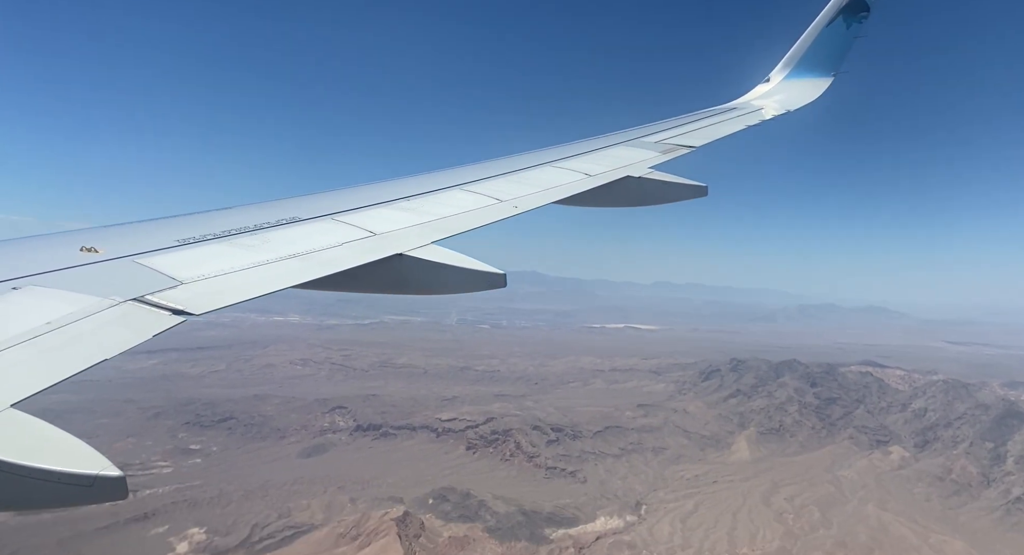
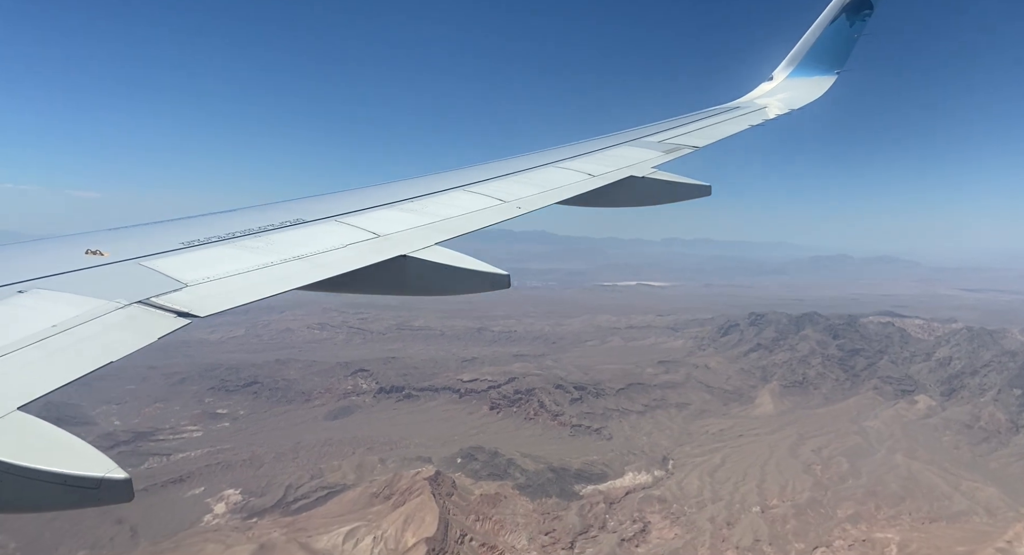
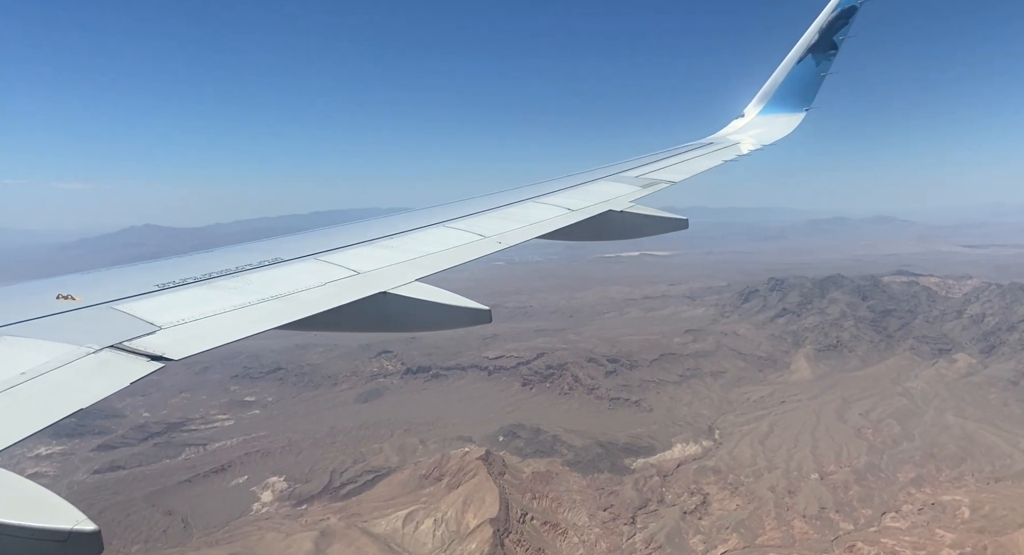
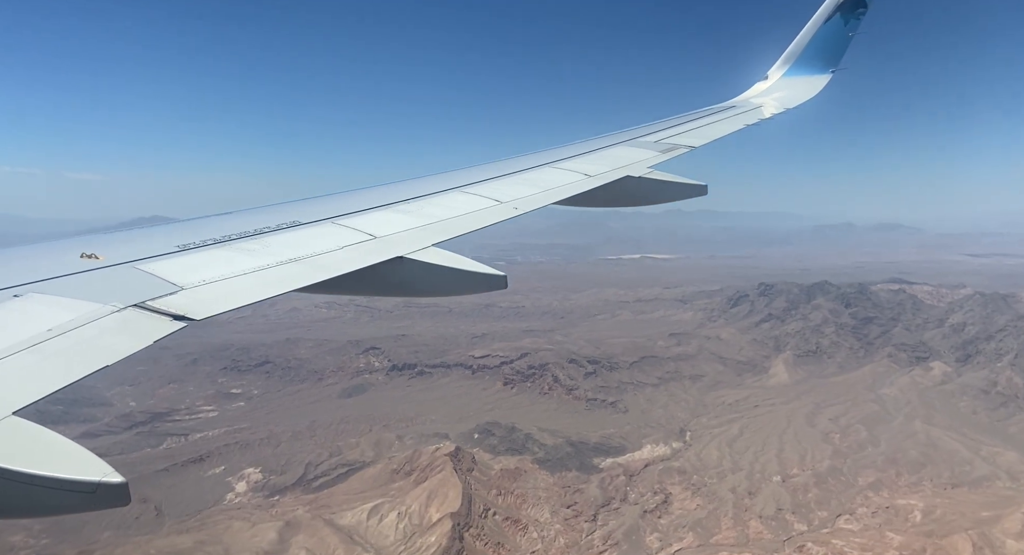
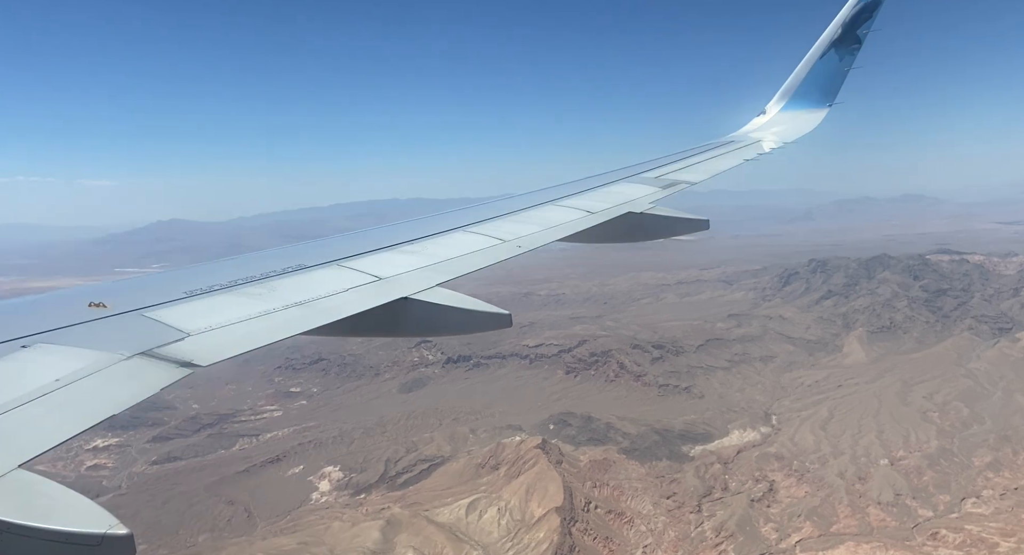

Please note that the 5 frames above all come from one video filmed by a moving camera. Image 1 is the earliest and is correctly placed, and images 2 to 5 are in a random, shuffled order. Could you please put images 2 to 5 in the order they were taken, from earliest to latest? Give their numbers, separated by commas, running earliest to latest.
2, 4, 3, 5
